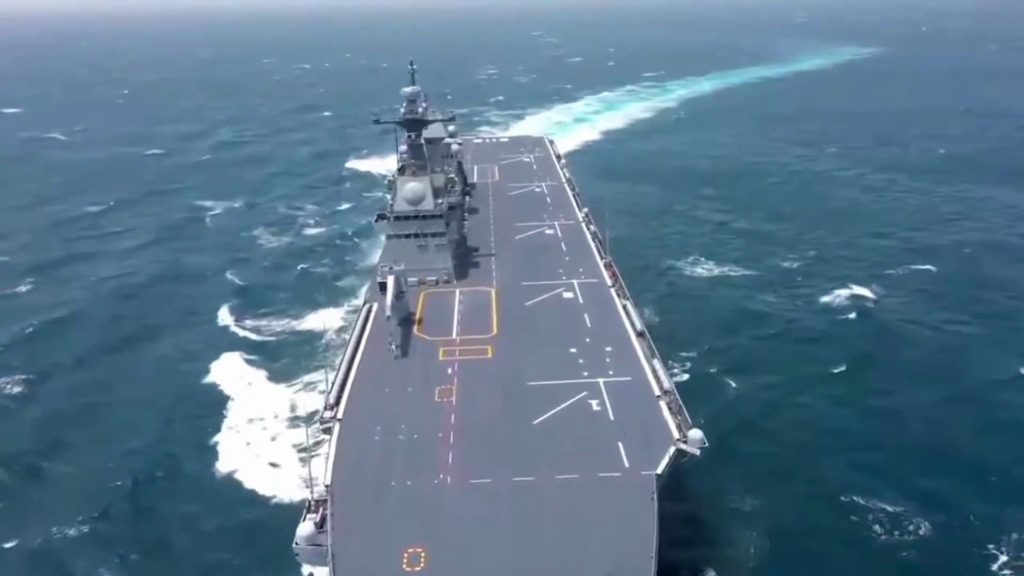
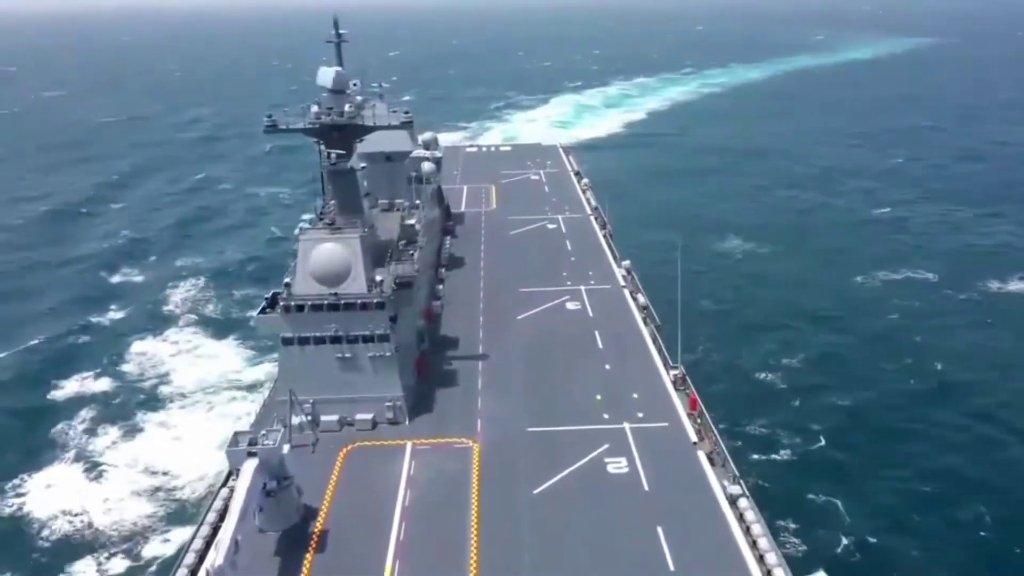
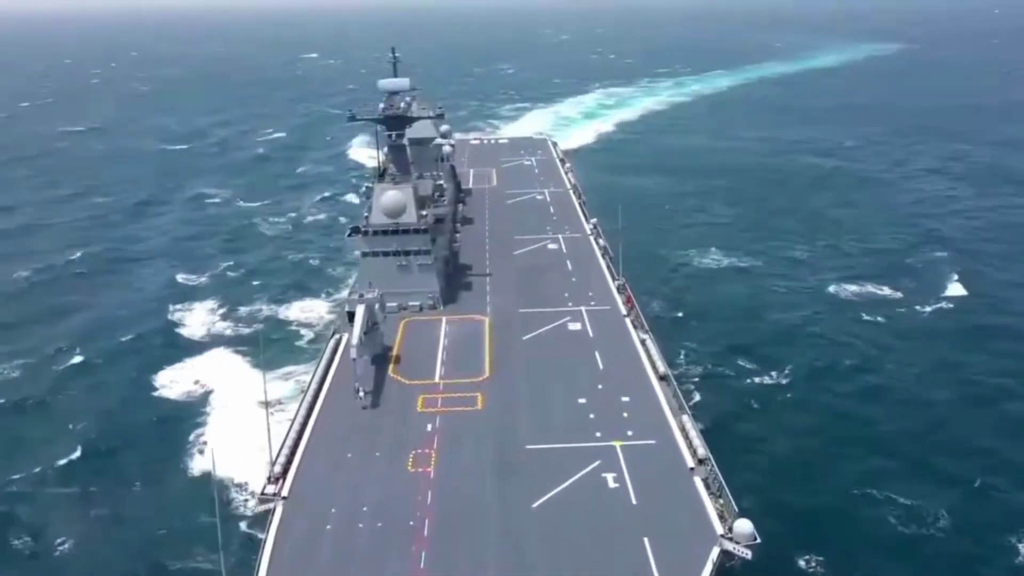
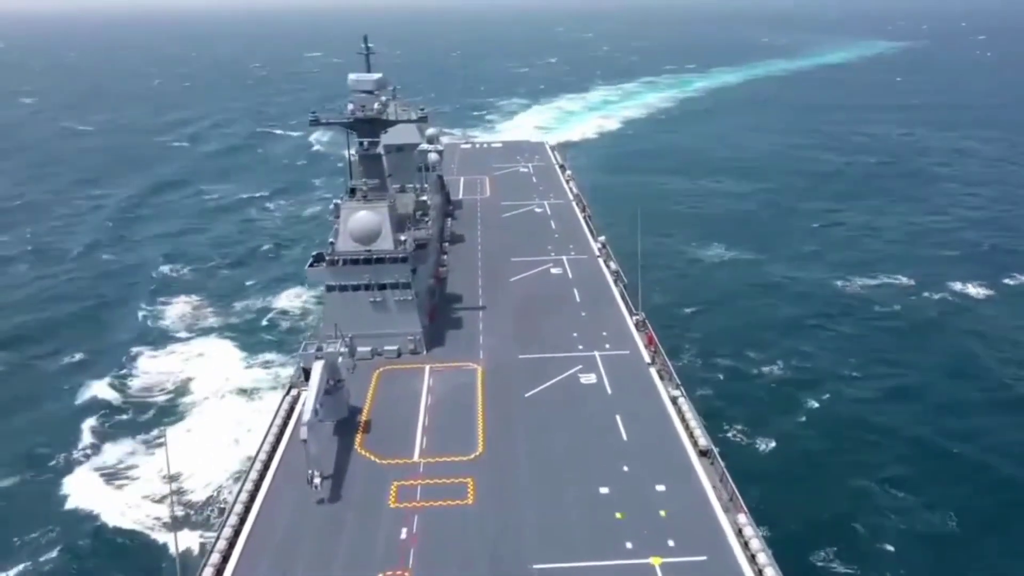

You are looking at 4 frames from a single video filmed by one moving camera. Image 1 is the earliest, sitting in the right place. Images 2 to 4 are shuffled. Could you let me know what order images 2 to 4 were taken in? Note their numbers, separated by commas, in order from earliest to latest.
3, 4, 2
